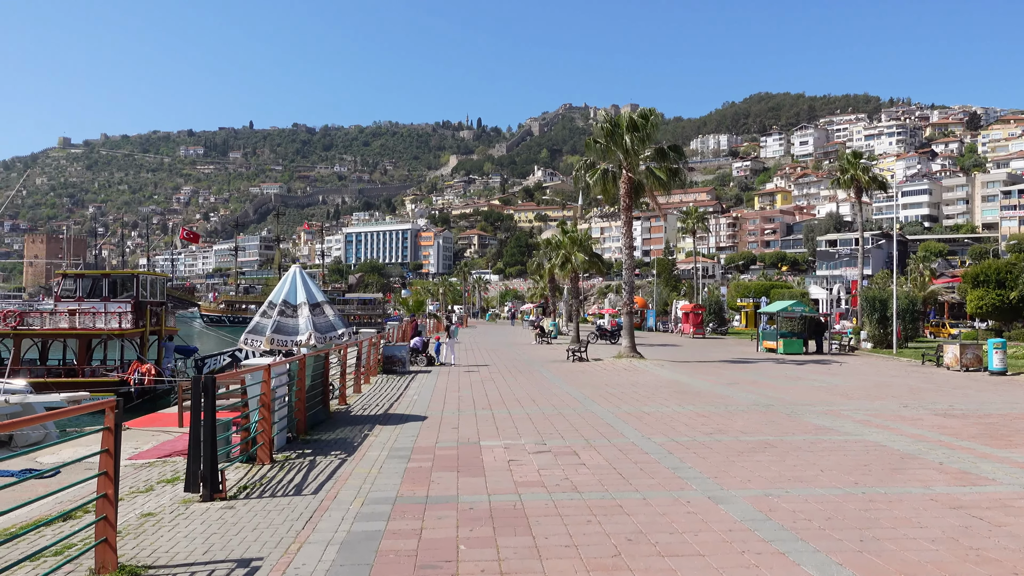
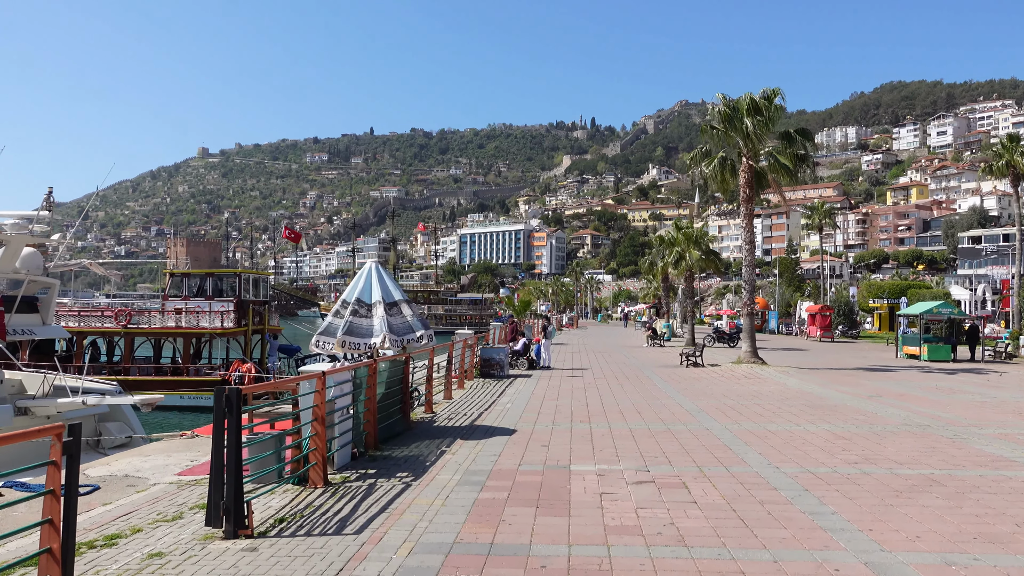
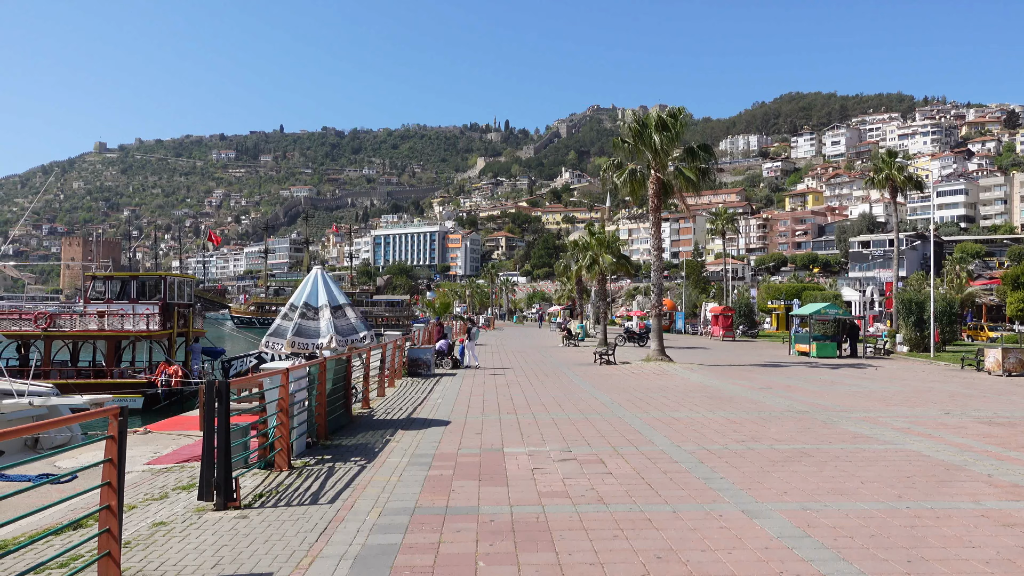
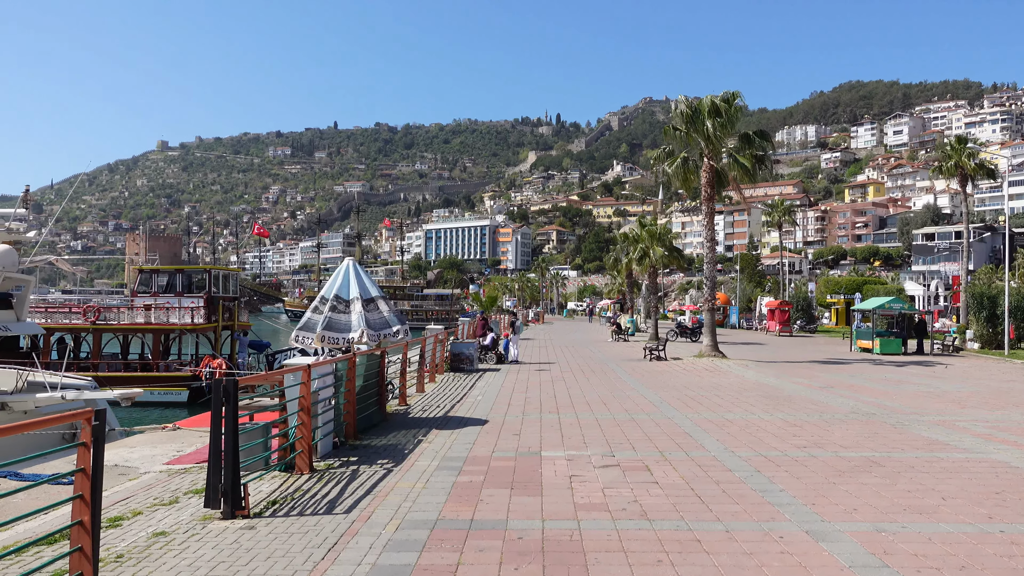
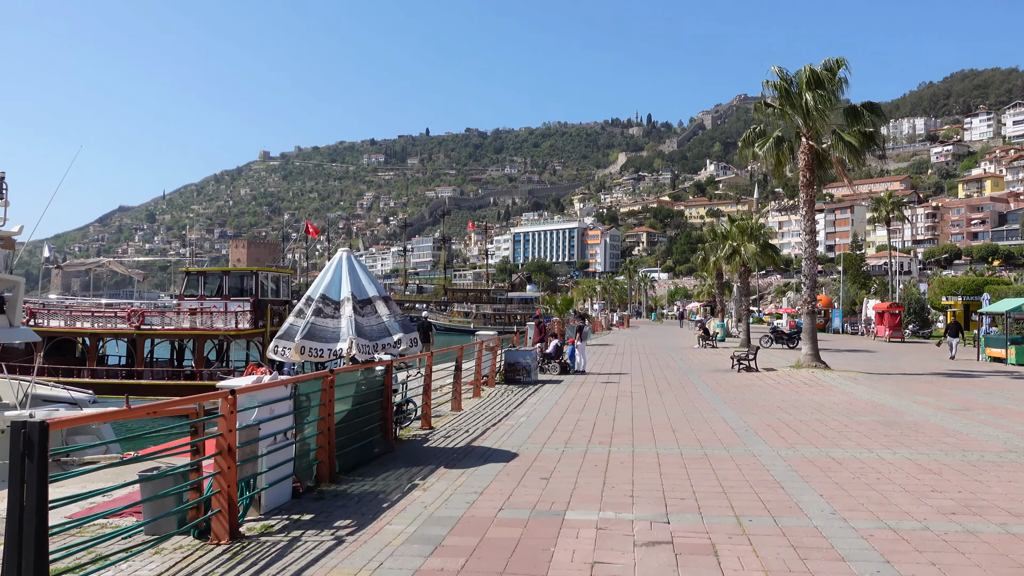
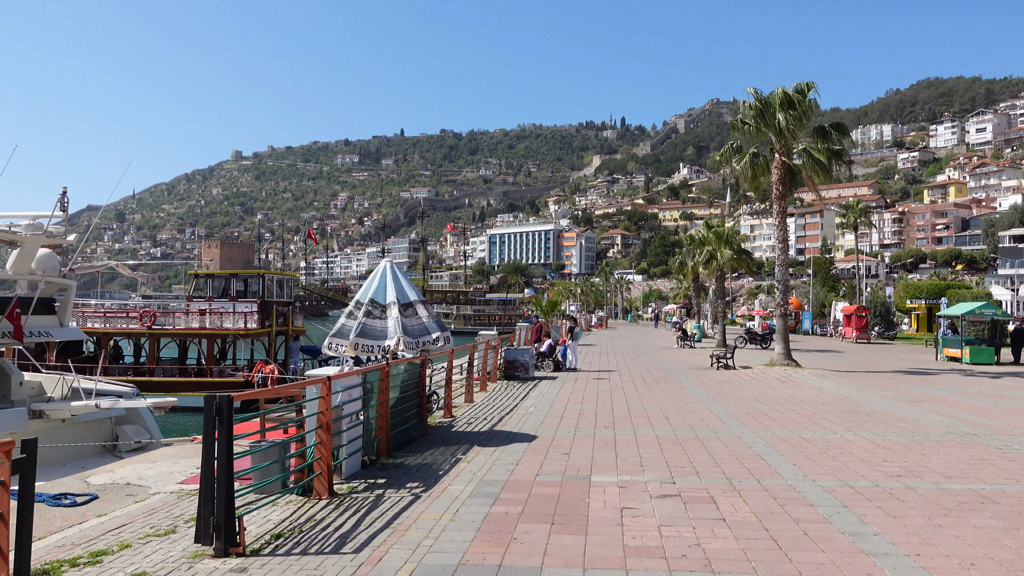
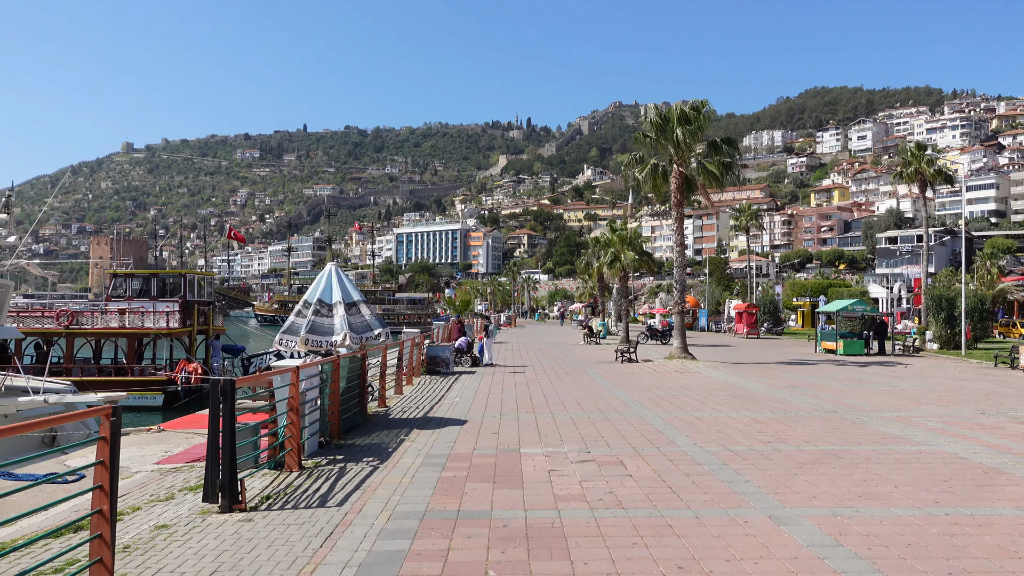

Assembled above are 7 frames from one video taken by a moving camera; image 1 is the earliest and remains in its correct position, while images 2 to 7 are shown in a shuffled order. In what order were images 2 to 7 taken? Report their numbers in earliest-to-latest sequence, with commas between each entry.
3, 7, 4, 2, 6, 5
